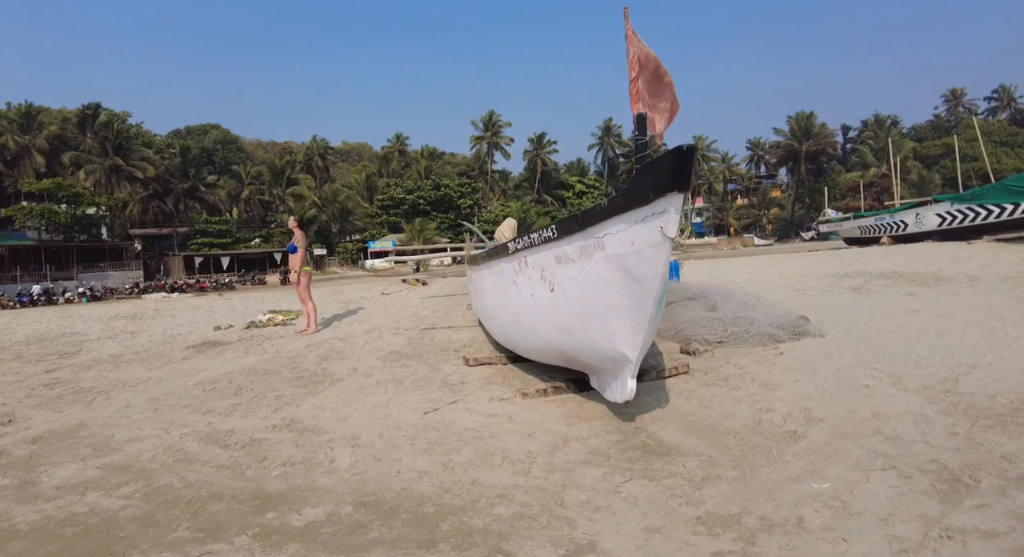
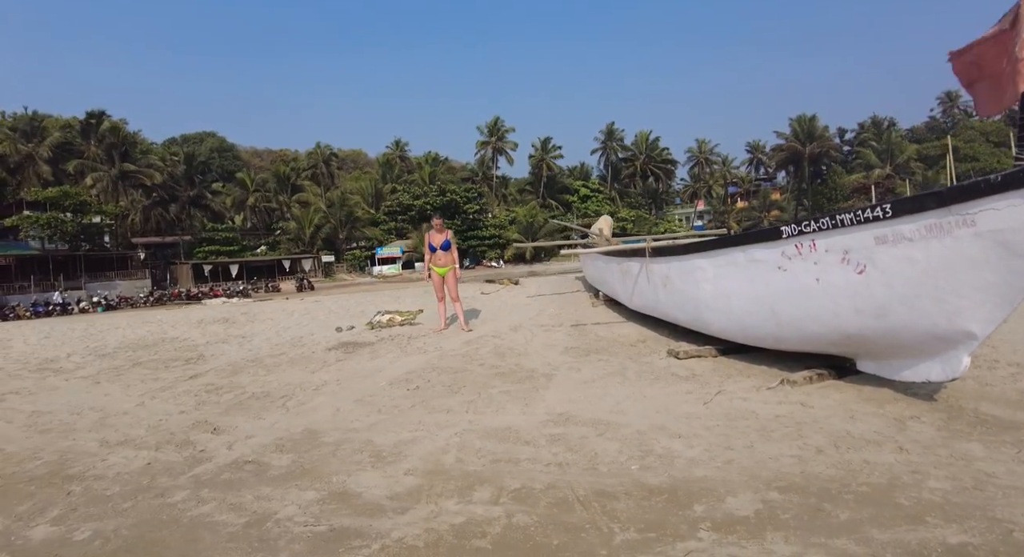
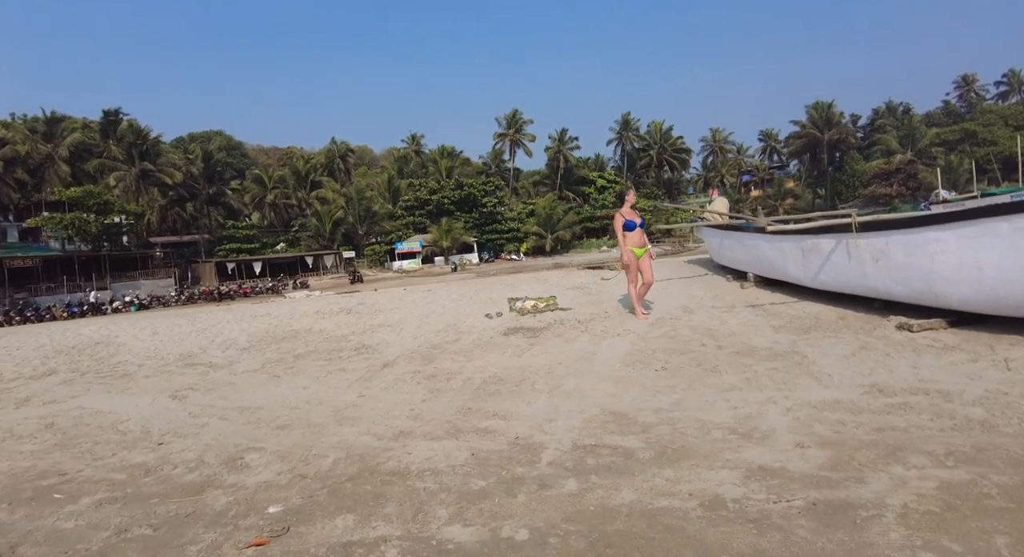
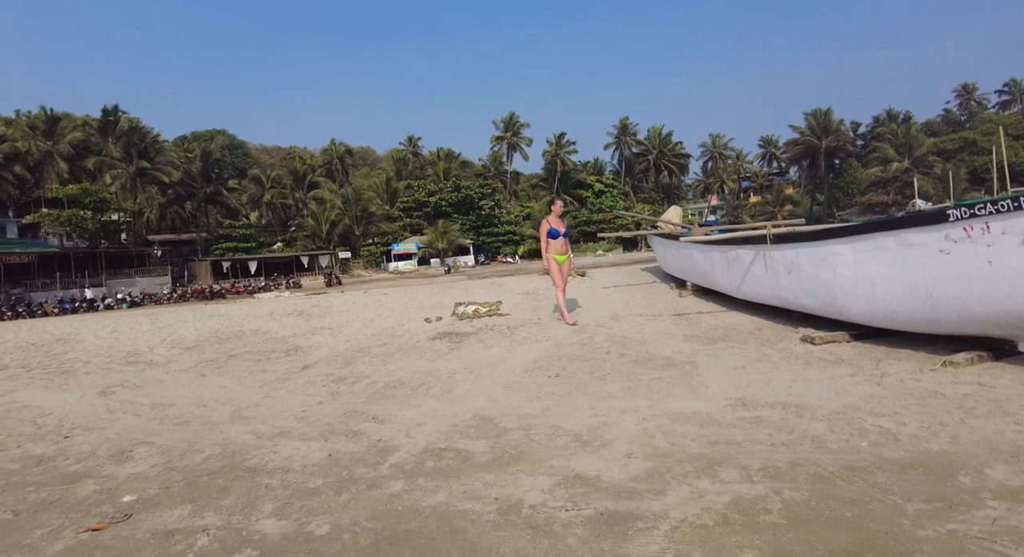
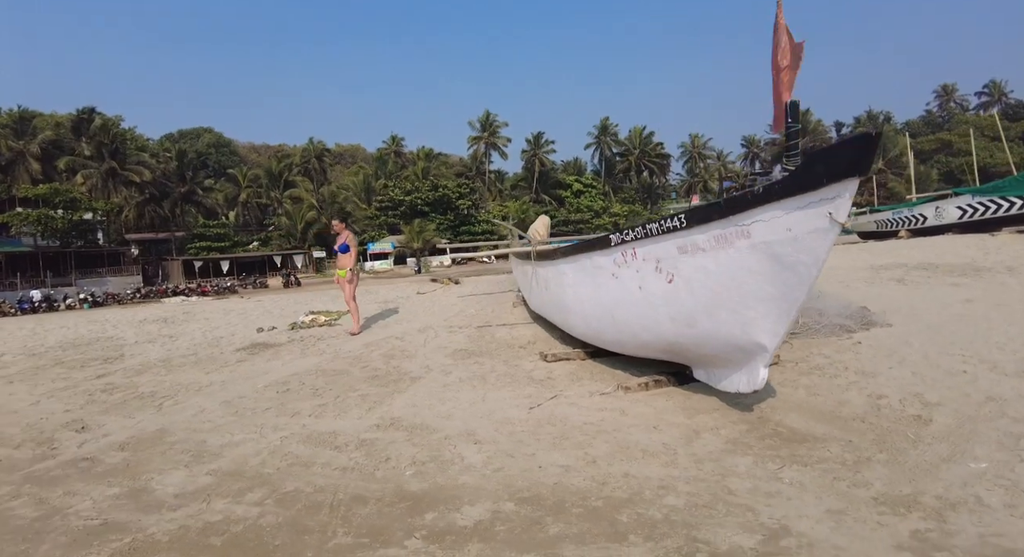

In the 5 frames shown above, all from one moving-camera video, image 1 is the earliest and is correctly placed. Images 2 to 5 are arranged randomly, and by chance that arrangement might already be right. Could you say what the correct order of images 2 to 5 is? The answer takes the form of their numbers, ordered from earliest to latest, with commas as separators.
5, 2, 4, 3
